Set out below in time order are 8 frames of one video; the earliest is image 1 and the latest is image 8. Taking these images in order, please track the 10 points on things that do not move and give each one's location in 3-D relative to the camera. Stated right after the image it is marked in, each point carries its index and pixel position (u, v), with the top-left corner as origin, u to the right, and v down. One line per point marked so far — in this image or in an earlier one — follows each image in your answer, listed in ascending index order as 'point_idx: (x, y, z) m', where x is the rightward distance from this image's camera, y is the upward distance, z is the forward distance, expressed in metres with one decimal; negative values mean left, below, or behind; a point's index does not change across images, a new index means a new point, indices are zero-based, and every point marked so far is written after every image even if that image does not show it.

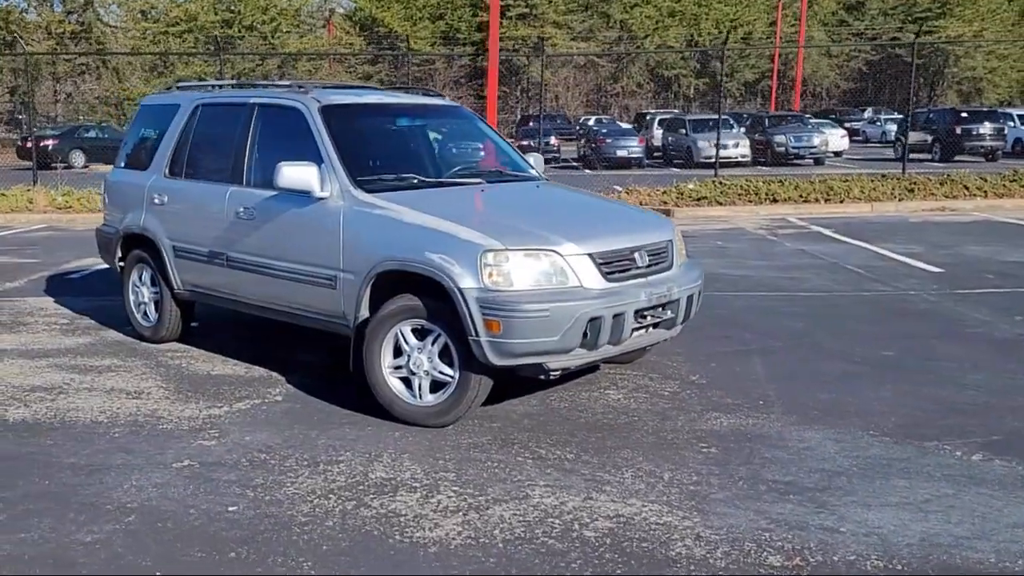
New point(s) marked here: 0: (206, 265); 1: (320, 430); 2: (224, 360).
0: (-2.4, +0.2, +7.5) m
1: (-1.2, -0.9, +6.0) m
2: (-2.3, -0.6, +7.7) m
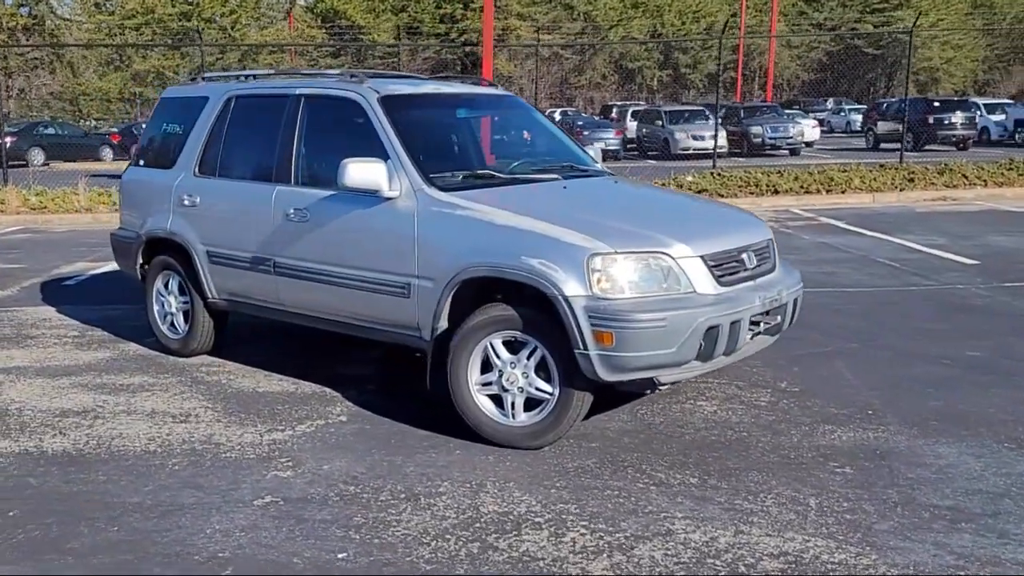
0: (-1.9, +0.1, +6.9) m
1: (-0.6, -1.0, +5.4) m
2: (-1.8, -0.7, +7.1) m
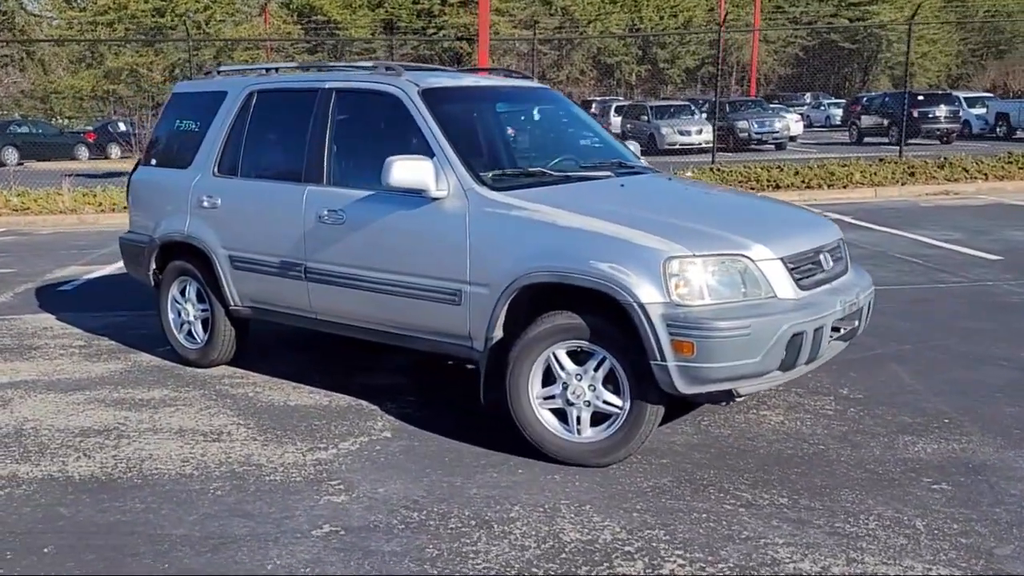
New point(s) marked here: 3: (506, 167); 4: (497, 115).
0: (-1.6, +0.1, +6.5) m
1: (-0.3, -1.0, +5.0) m
2: (-1.5, -0.7, +6.7) m
3: (-0.1, +0.7, +5.7) m
4: (-0.3, +1.1, +6.0) m
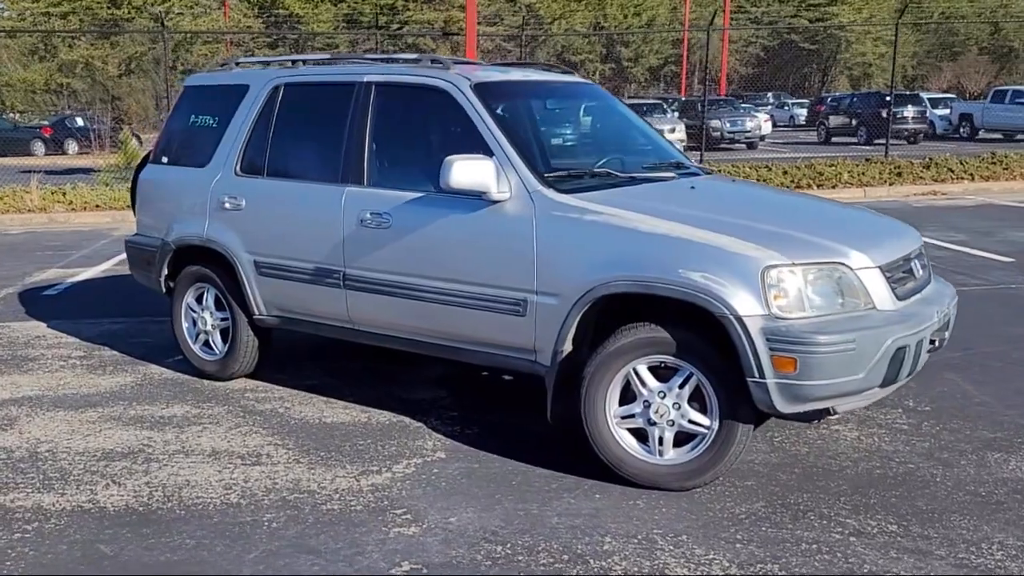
0: (-1.3, 0.0, +6.0) m
1: (+0.1, -1.0, +4.6) m
2: (-1.2, -0.8, +6.2) m
3: (+0.2, +0.7, +5.3) m
4: (0.0, +1.1, +5.6) m
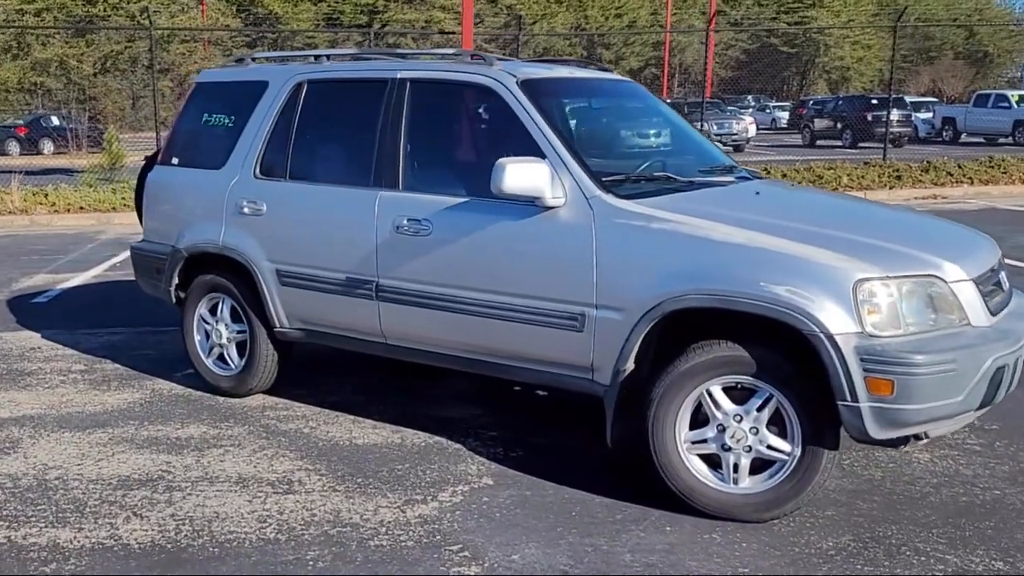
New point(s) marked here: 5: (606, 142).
0: (-1.0, -0.1, +5.6) m
1: (+0.4, -1.1, +4.2) m
2: (-1.0, -0.8, +5.8) m
3: (+0.5, +0.6, +5.0) m
4: (+0.3, +1.0, +5.2) m
5: (+0.5, +0.8, +5.2) m
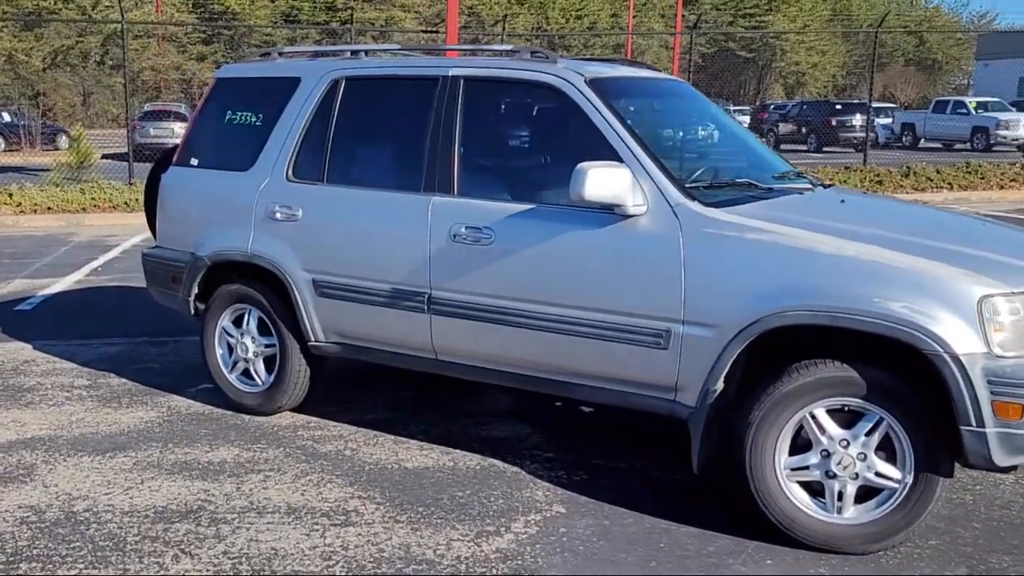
0: (-0.7, -0.1, +5.2) m
1: (+0.8, -1.2, +3.9) m
2: (-0.7, -0.9, +5.4) m
3: (+0.9, +0.6, +4.7) m
4: (+0.6, +0.9, +4.9) m
5: (+0.9, +0.8, +4.9) m
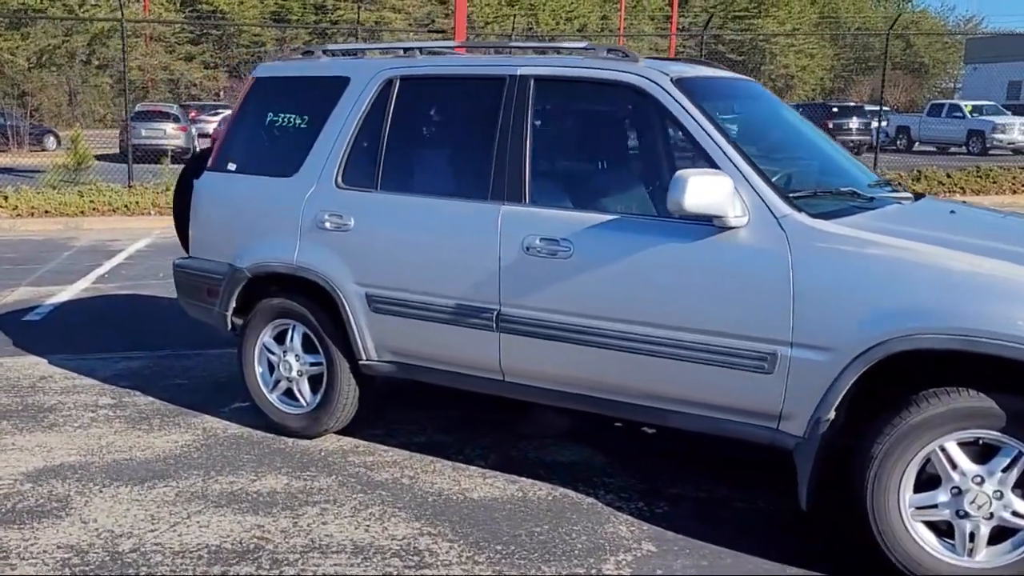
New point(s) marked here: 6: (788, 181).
0: (-0.3, -0.2, +4.9) m
1: (+1.2, -1.3, +3.6) m
2: (-0.3, -1.0, +5.1) m
3: (+1.2, +0.5, +4.3) m
4: (+1.0, +0.8, +4.5) m
5: (+1.3, +0.7, +4.5) m
6: (+1.3, +0.5, +4.3) m
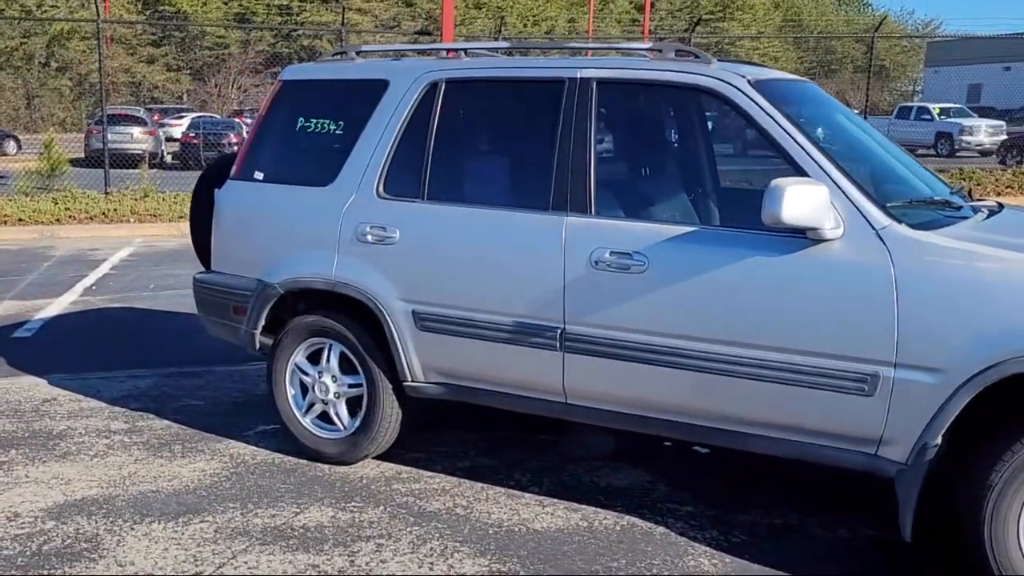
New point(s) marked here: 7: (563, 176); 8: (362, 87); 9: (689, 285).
0: (-0.1, -0.3, +4.5) m
1: (+1.5, -1.3, +3.3) m
2: (0.0, -1.1, +4.8) m
3: (+1.6, +0.4, +4.1) m
4: (+1.3, +0.8, +4.3) m
5: (+1.6, +0.6, +4.3) m
6: (+1.6, +0.4, +4.1) m
7: (+0.2, +0.5, +4.4) m
8: (-0.8, +1.1, +5.1) m
9: (+0.8, 0.0, +4.1) m
